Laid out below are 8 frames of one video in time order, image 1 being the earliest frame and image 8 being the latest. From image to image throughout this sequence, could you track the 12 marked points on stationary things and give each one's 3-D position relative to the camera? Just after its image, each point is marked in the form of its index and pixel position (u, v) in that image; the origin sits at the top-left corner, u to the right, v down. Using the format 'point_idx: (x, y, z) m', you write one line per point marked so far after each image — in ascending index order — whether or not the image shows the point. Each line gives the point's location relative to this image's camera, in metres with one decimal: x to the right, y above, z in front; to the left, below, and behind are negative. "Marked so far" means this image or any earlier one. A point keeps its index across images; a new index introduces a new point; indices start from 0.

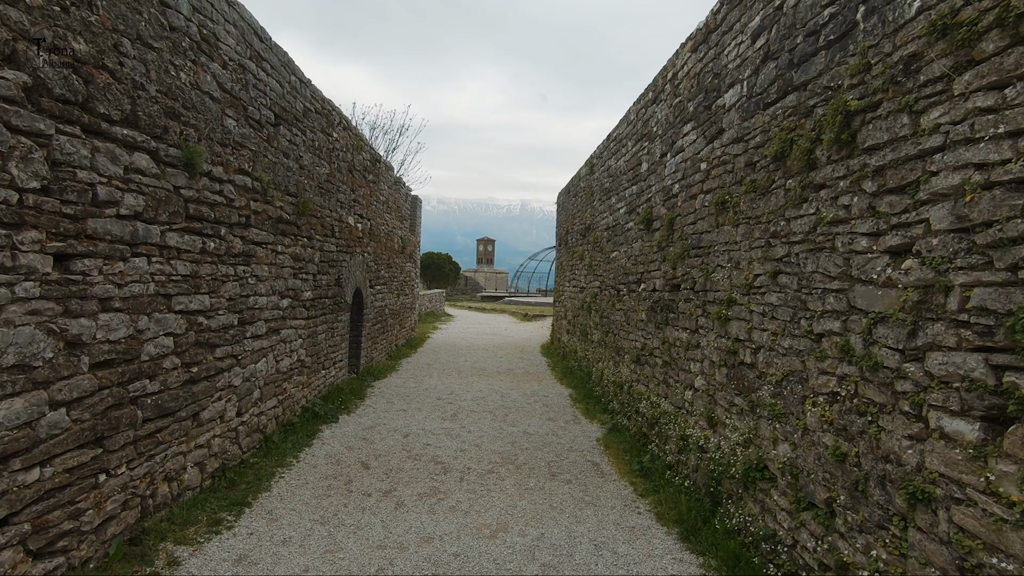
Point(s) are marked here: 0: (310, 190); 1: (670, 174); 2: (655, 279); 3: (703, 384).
0: (-2.2, +1.1, +5.9) m
1: (+1.5, +1.1, +5.0) m
2: (+1.4, +0.1, +5.2) m
3: (+1.4, -0.7, +4.0) m
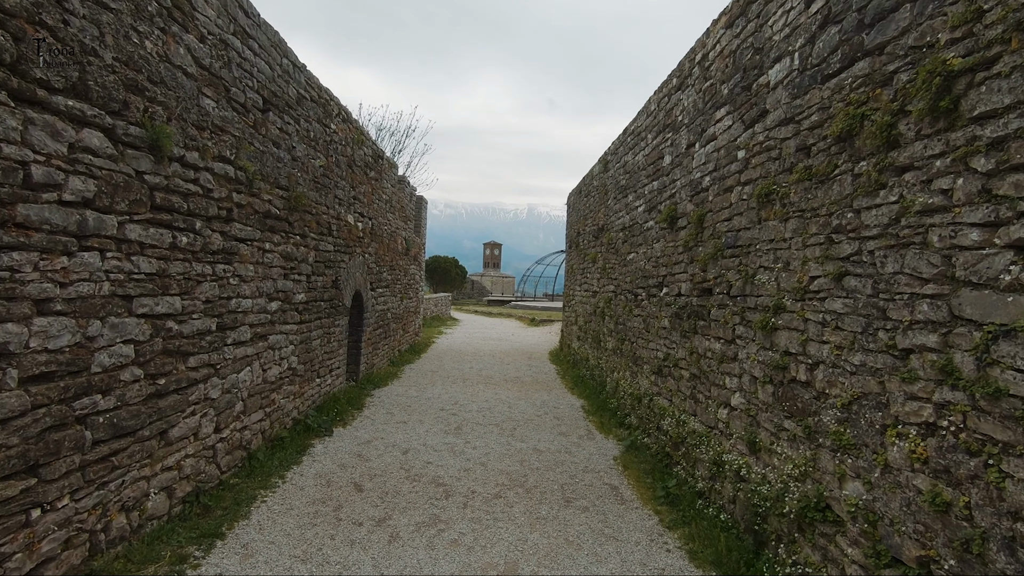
0: (-2.1, +1.0, +5.4) m
1: (+1.6, +1.0, +4.5) m
2: (+1.5, 0.0, +4.8) m
3: (+1.5, -0.7, +3.5) m
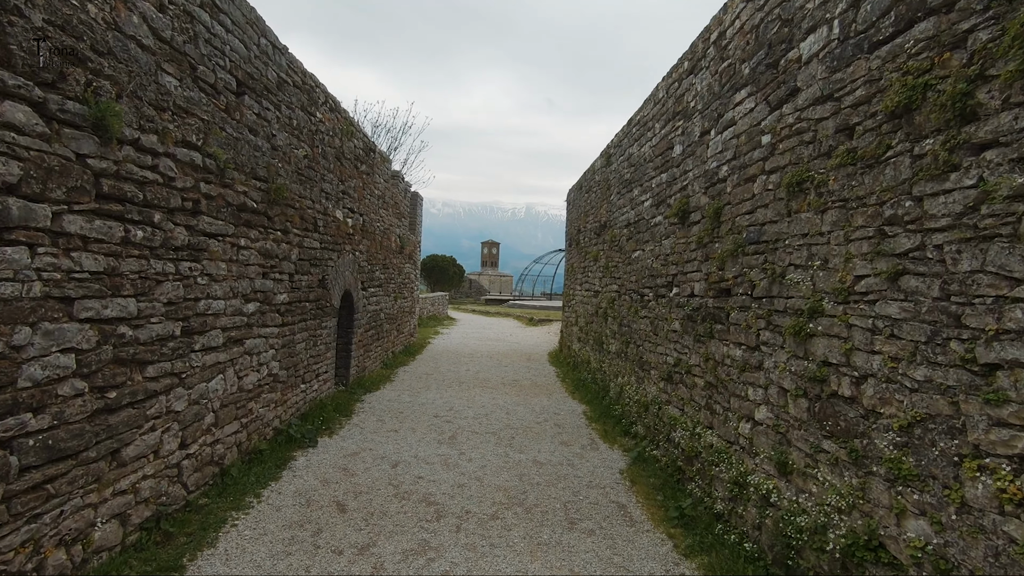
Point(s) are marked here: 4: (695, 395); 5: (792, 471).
0: (-2.1, +1.0, +5.0) m
1: (+1.5, +1.0, +4.1) m
2: (+1.5, 0.0, +4.4) m
3: (+1.5, -0.7, +3.1) m
4: (+1.4, -0.8, +4.2) m
5: (+1.5, -1.0, +2.8) m
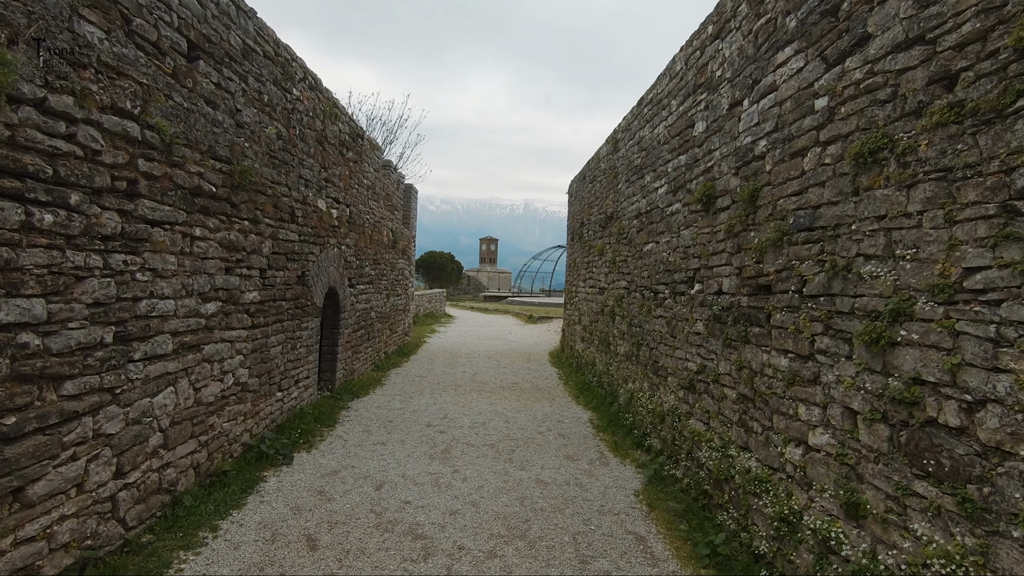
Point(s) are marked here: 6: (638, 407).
0: (-2.1, +1.1, +4.4) m
1: (+1.5, +1.0, +3.5) m
2: (+1.5, +0.1, +3.8) m
3: (+1.5, -0.7, +2.5) m
4: (+1.4, -0.8, +3.7) m
5: (+1.5, -0.9, +2.2) m
6: (+1.3, -1.2, +5.5) m
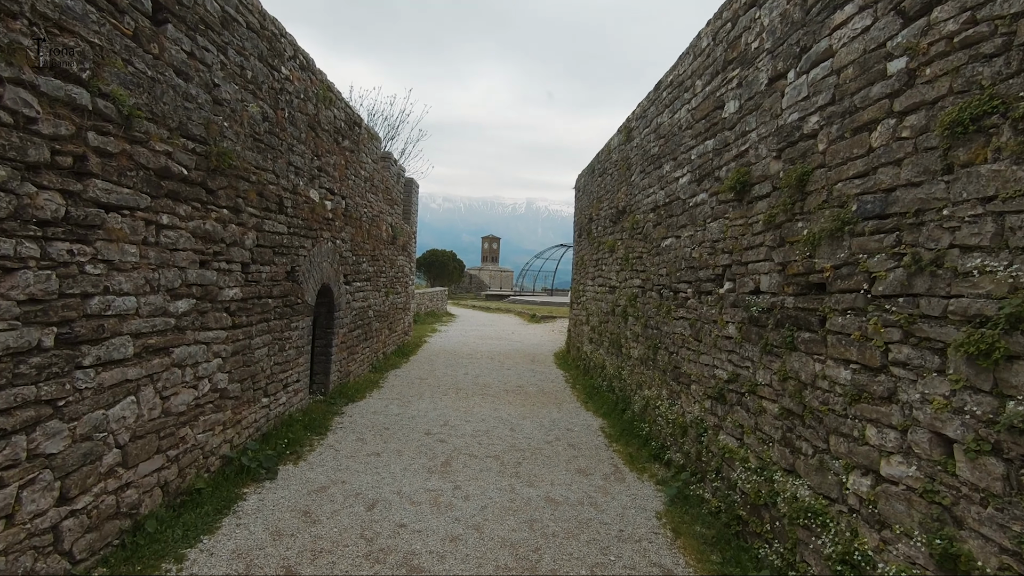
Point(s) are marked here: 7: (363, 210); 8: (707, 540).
0: (-2.1, +1.1, +4.0) m
1: (+1.6, +1.0, +3.1) m
2: (+1.5, +0.1, +3.3) m
3: (+1.5, -0.7, +2.1) m
4: (+1.5, -0.8, +3.2) m
5: (+1.5, -0.9, +1.8) m
6: (+1.4, -1.2, +5.1) m
7: (-2.2, +1.1, +7.9) m
8: (+1.2, -1.6, +3.3) m
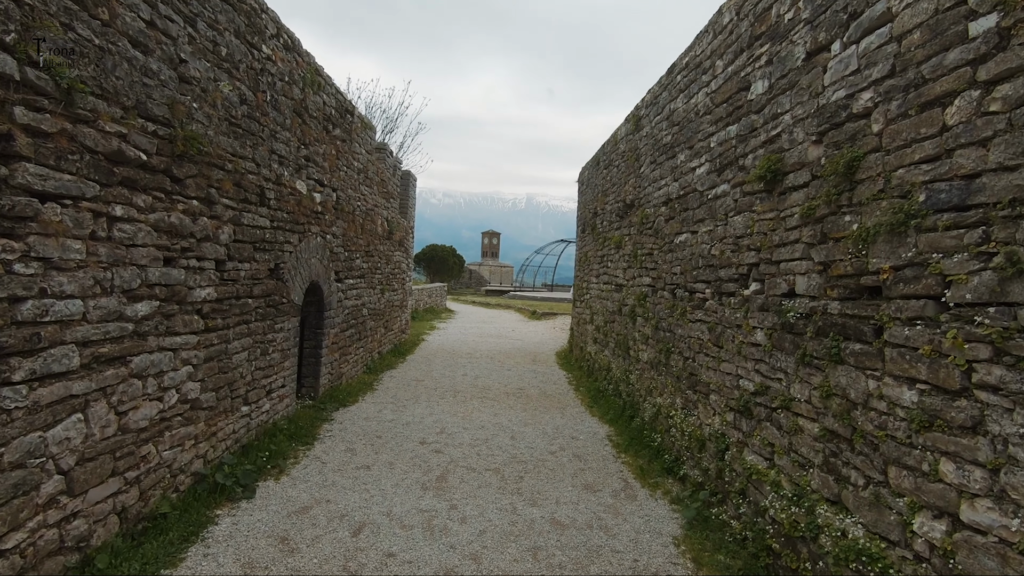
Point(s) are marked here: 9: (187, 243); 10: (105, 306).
0: (-2.0, +1.1, +3.6) m
1: (+1.6, +1.0, +2.7) m
2: (+1.6, +0.1, +2.9) m
3: (+1.6, -0.7, +1.7) m
4: (+1.5, -0.8, +2.8) m
5: (+1.5, -1.0, +1.4) m
6: (+1.4, -1.2, +4.7) m
7: (-2.2, +1.2, +7.5) m
8: (+1.2, -1.6, +3.0) m
9: (-2.1, +0.3, +3.4) m
10: (-2.1, -0.1, +2.8) m
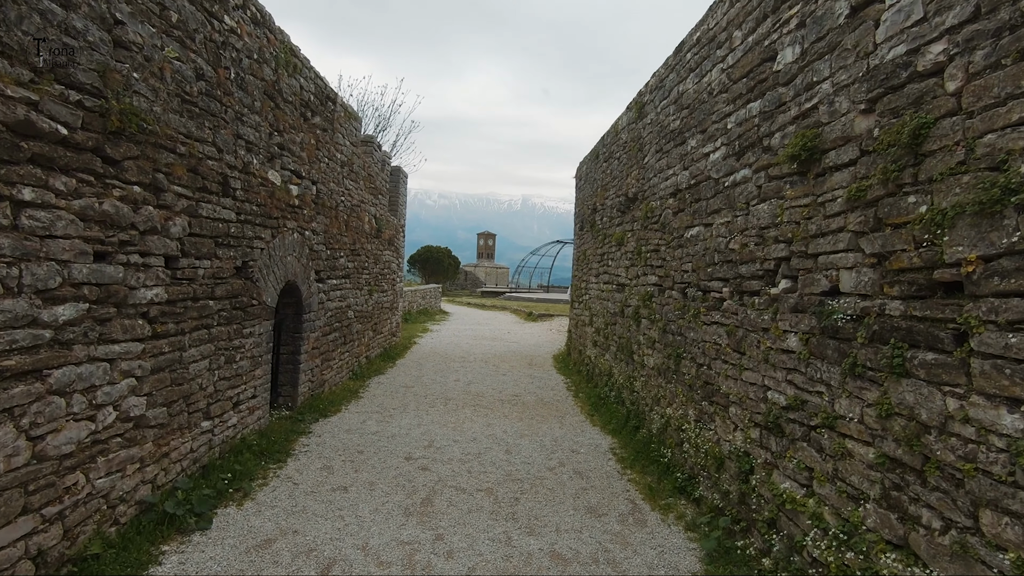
0: (-2.1, +1.1, +3.1) m
1: (+1.6, +1.0, +2.2) m
2: (+1.5, +0.1, +2.5) m
3: (+1.5, -0.7, +1.2) m
4: (+1.5, -0.8, +2.4) m
5: (+1.5, -0.9, +0.9) m
6: (+1.3, -1.2, +4.3) m
7: (-2.3, +1.2, +7.0) m
8: (+1.2, -1.6, +2.5) m
9: (-2.1, +0.3, +3.0) m
10: (-2.1, -0.1, +2.3) m
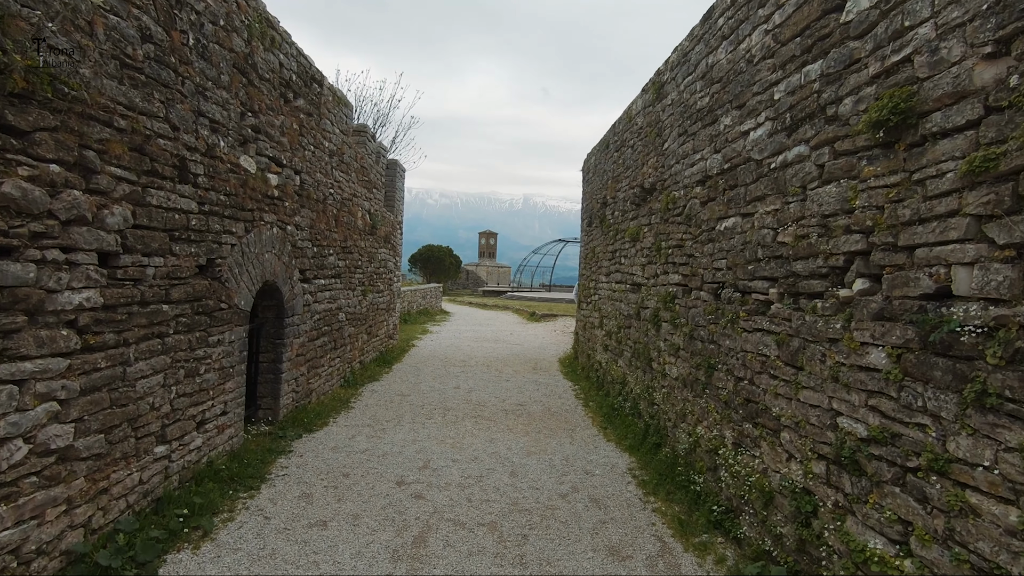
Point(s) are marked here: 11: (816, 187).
0: (-2.1, +1.1, +2.5) m
1: (+1.6, +1.0, +1.6) m
2: (+1.6, +0.1, +1.9) m
3: (+1.6, -0.7, +0.6) m
4: (+1.5, -0.8, +1.8) m
5: (+1.6, -1.0, +0.3) m
6: (+1.4, -1.2, +3.7) m
7: (-2.2, +1.2, +6.4) m
8: (+1.2, -1.6, +1.9) m
9: (-2.1, +0.3, +2.4) m
10: (-2.1, -0.1, +1.7) m
11: (+1.5, +0.5, +2.7) m
